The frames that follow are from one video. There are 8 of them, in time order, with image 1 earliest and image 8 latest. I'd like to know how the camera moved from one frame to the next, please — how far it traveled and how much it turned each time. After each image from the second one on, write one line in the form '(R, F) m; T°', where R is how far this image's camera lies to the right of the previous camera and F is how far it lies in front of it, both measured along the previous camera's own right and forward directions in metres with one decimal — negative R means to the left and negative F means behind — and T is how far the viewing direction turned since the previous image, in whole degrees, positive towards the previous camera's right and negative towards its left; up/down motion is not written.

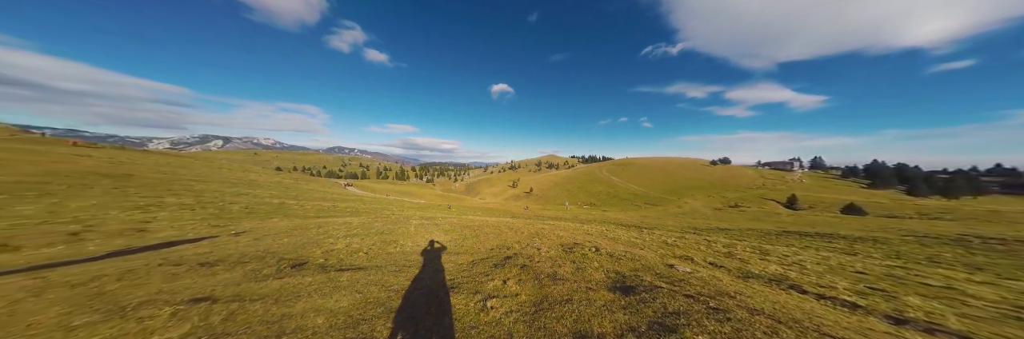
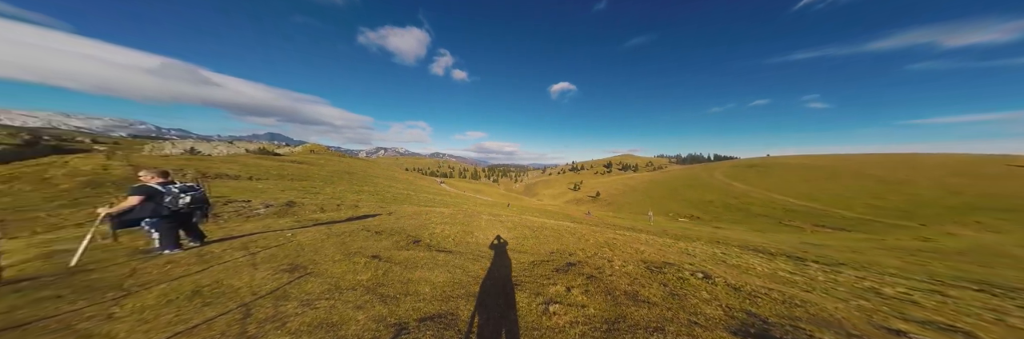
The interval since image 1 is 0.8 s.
(+0.6, -0.4) m; -19°
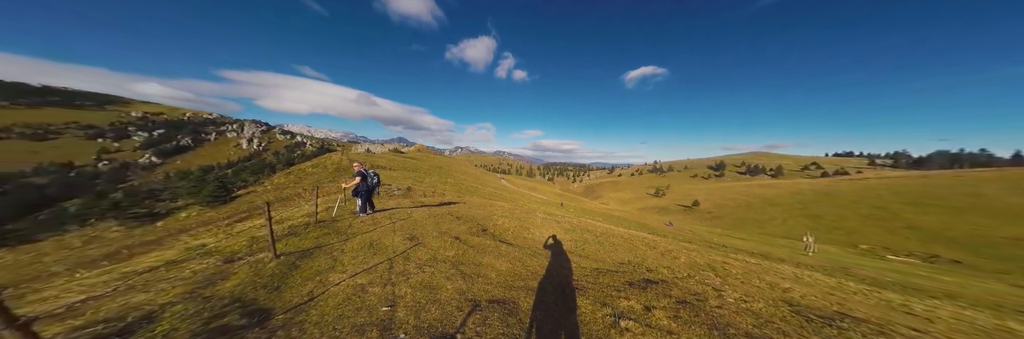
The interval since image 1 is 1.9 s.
(+0.8, +0.2) m; -22°
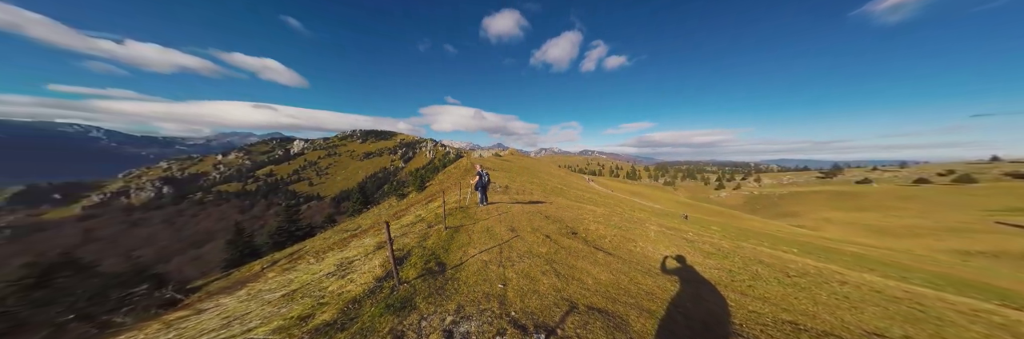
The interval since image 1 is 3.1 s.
(+1.6, +1.0) m; -41°
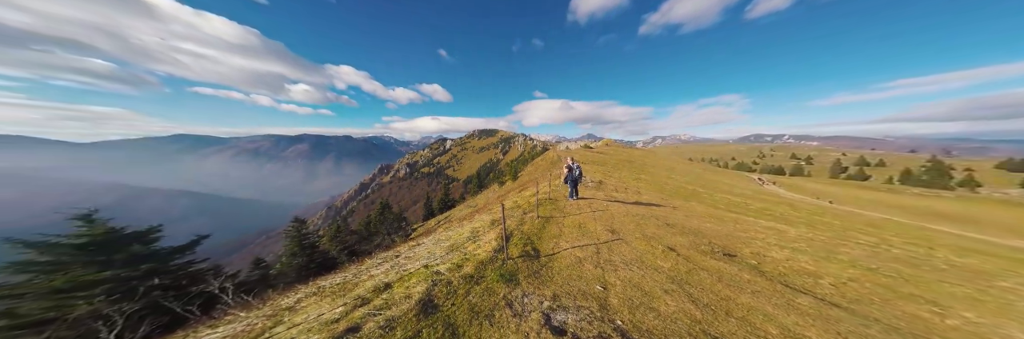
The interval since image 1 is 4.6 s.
(+1.1, +0.9) m; -36°
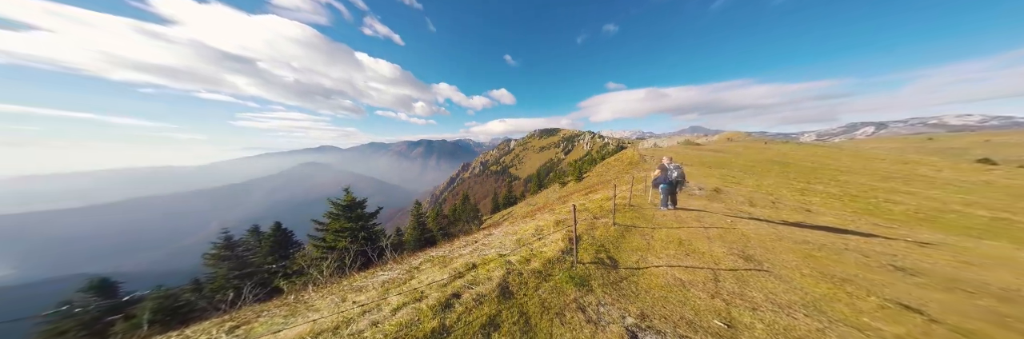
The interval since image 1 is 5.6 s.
(+0.4, +0.1) m; -23°
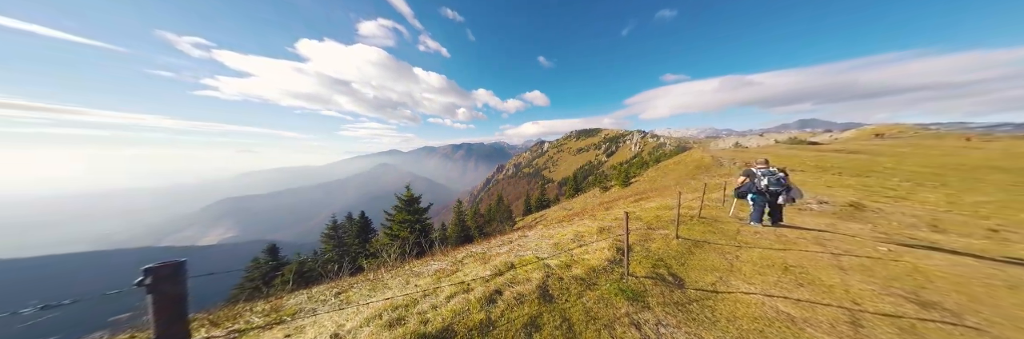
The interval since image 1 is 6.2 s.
(+0.3, 0.0) m; -15°
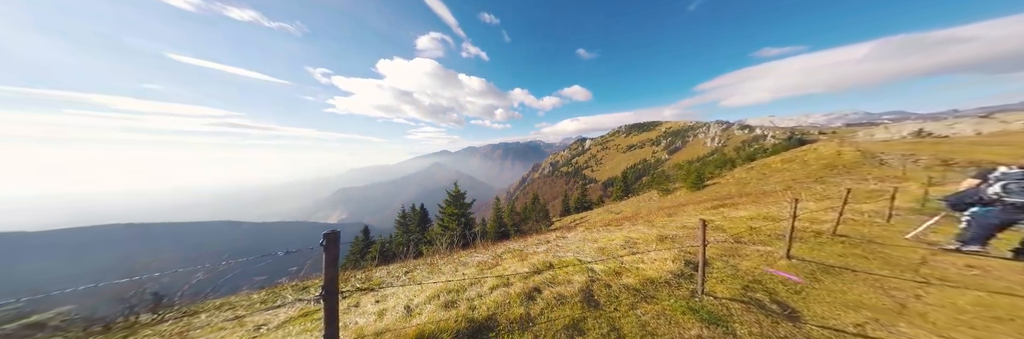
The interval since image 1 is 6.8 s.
(+0.4, +0.1) m; -17°
